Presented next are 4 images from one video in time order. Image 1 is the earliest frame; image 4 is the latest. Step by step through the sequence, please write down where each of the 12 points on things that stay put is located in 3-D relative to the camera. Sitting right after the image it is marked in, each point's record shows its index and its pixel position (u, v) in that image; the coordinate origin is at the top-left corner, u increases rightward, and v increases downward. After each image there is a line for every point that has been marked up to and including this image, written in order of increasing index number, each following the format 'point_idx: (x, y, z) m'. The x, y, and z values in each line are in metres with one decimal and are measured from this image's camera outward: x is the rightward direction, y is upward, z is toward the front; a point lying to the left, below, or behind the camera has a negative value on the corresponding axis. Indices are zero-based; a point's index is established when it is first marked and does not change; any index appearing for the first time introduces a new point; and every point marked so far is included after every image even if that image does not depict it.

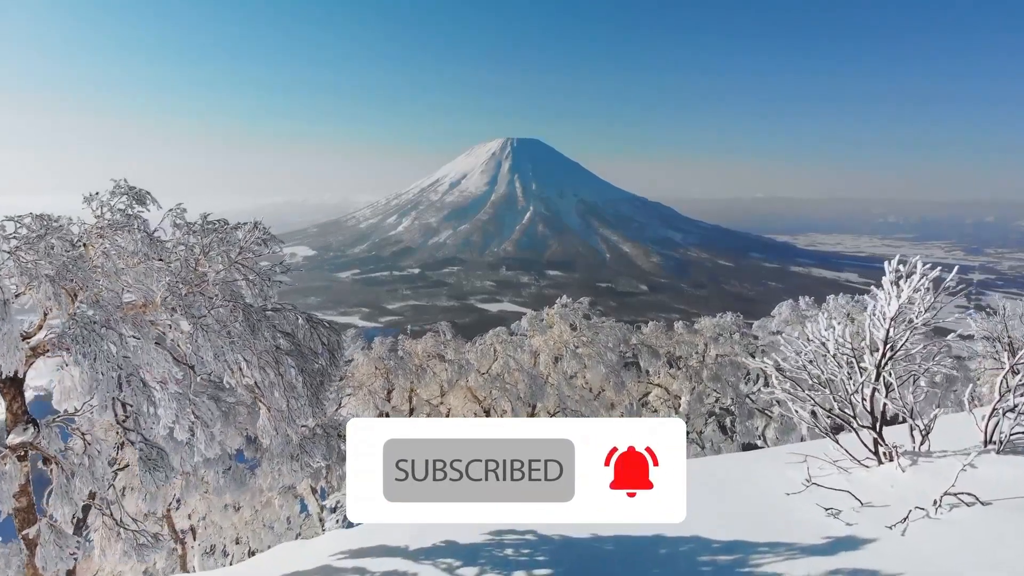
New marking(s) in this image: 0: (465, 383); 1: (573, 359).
0: (-1.4, -2.8, +14.2) m
1: (+1.8, -2.1, +14.5) m
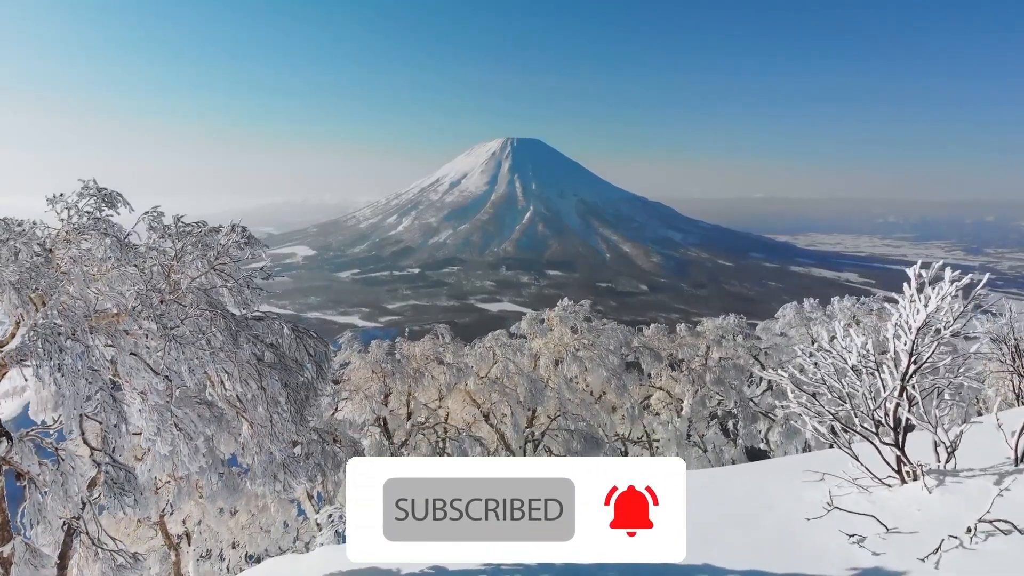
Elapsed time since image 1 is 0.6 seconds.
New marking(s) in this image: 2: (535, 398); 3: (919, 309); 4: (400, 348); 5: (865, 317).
0: (-1.4, -2.8, +13.9) m
1: (+1.8, -2.2, +14.3) m
2: (+0.7, -3.1, +13.5) m
3: (+3.1, -0.2, +3.7) m
4: (-3.2, -1.8, +14.0) m
5: (+11.1, -0.9, +15.1) m
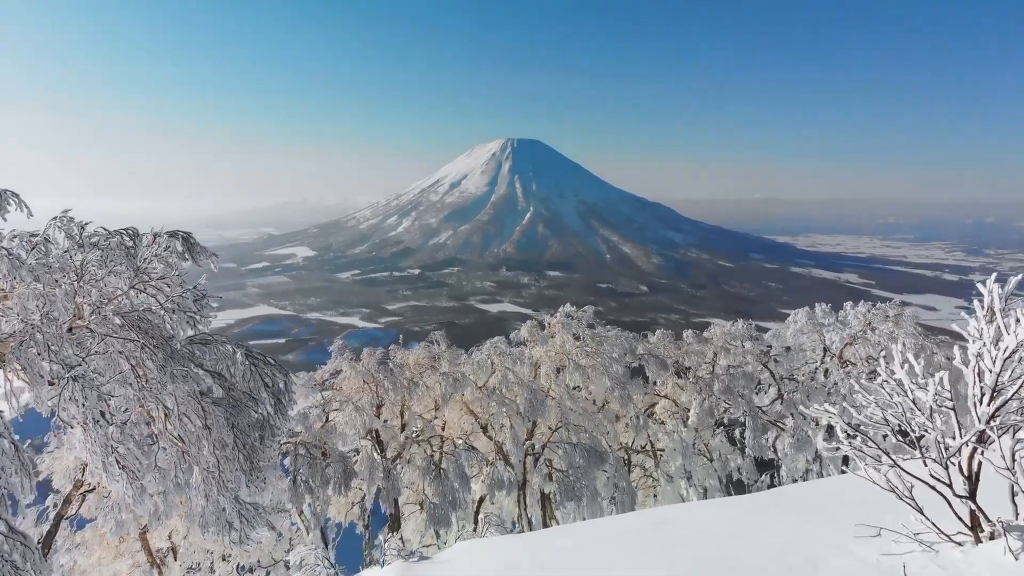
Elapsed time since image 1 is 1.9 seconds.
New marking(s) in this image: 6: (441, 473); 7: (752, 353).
0: (-1.4, -3.0, +13.3) m
1: (+1.8, -2.3, +13.6) m
2: (+0.6, -3.2, +12.8) m
3: (+3.1, -0.3, +3.1) m
4: (-3.2, -1.9, +13.4) m
5: (+11.0, -1.1, +14.5) m
6: (-1.8, -4.7, +12.2) m
7: (+7.9, -2.1, +16.0) m
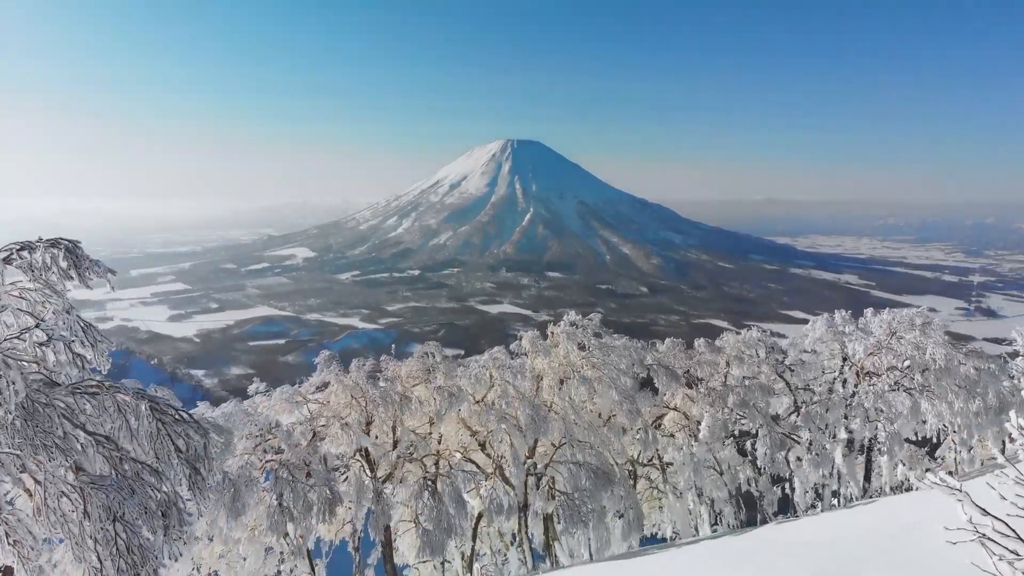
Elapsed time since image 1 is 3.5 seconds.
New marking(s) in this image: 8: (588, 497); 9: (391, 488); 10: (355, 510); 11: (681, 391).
0: (-1.4, -3.1, +12.4) m
1: (+1.8, -2.5, +12.7) m
2: (+0.6, -3.4, +11.9) m
3: (+3.1, -0.4, +2.2) m
4: (-3.2, -2.1, +12.4) m
5: (+11.1, -1.2, +13.6) m
6: (-1.8, -4.8, +11.2) m
7: (+7.9, -2.3, +15.1) m
8: (+1.9, -5.2, +12.0) m
9: (-2.8, -4.7, +11.3) m
10: (-3.6, -5.1, +11.2) m
11: (+5.3, -3.2, +15.1) m
